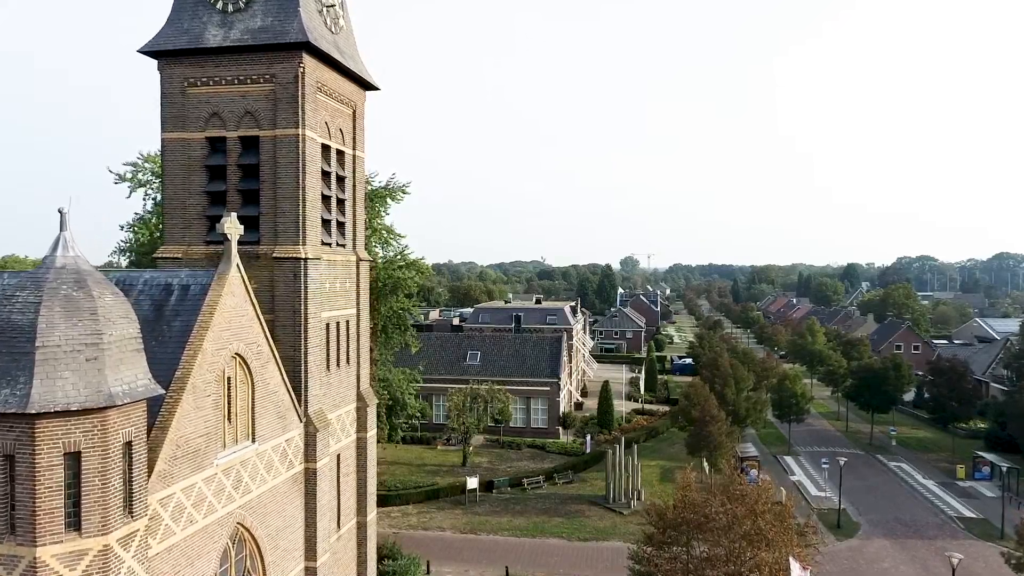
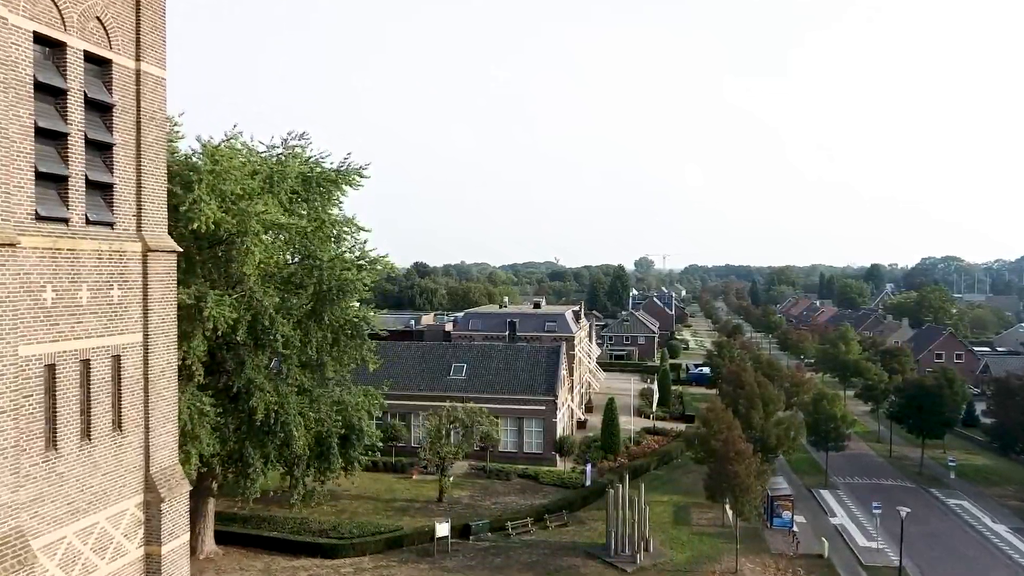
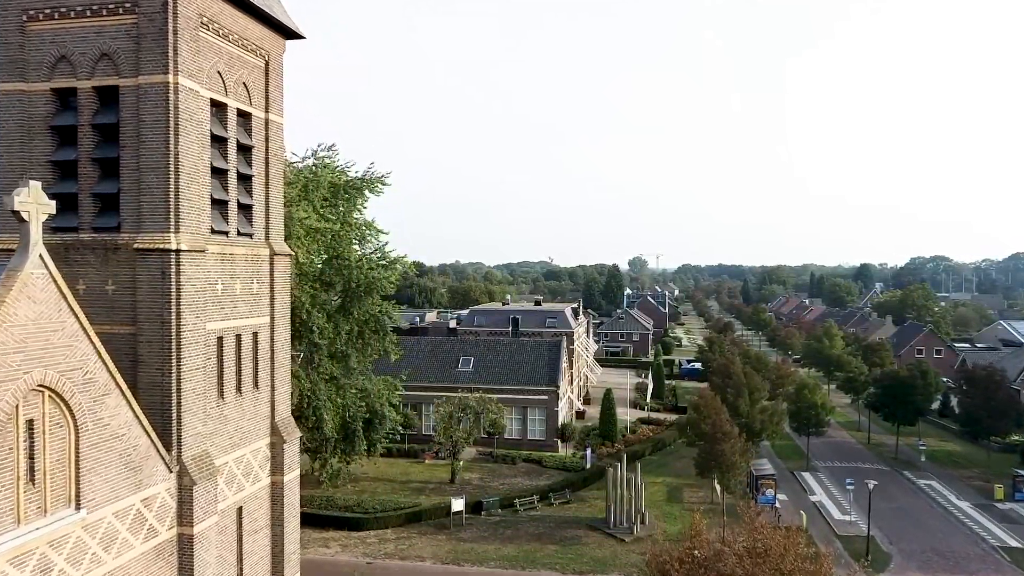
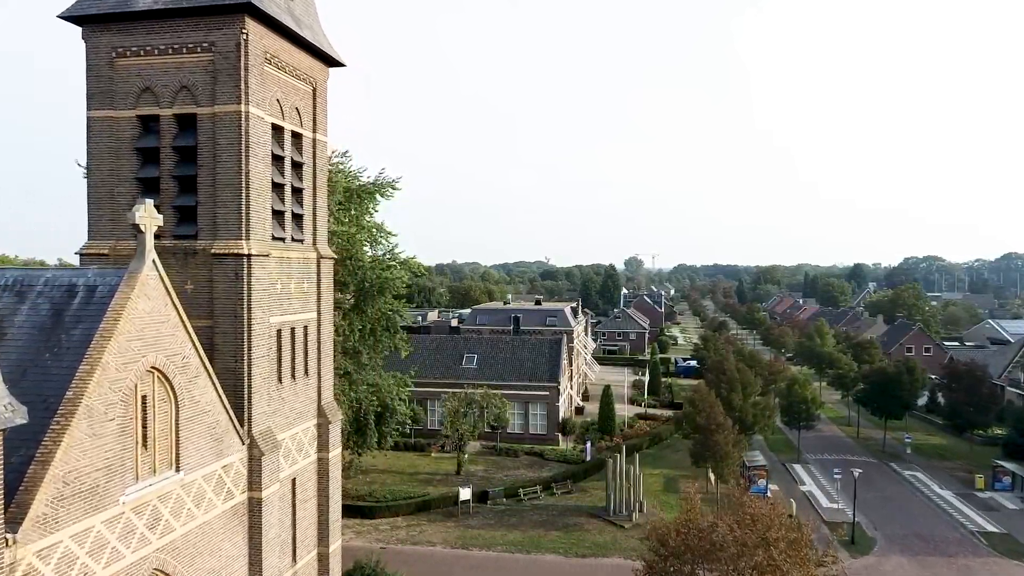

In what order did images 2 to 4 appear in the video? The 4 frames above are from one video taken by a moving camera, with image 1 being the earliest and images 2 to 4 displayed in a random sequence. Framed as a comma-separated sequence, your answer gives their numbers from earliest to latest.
4, 3, 2
